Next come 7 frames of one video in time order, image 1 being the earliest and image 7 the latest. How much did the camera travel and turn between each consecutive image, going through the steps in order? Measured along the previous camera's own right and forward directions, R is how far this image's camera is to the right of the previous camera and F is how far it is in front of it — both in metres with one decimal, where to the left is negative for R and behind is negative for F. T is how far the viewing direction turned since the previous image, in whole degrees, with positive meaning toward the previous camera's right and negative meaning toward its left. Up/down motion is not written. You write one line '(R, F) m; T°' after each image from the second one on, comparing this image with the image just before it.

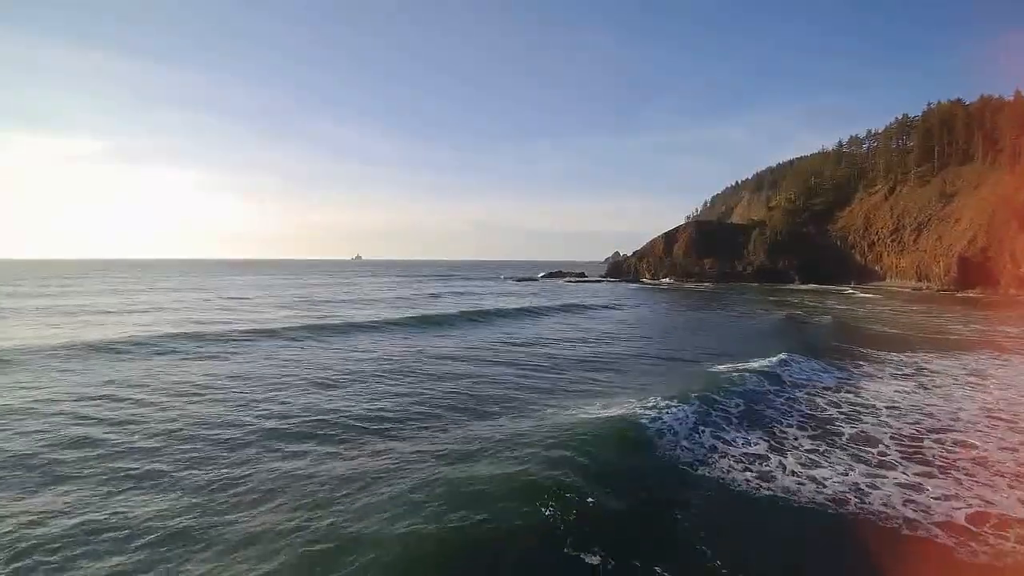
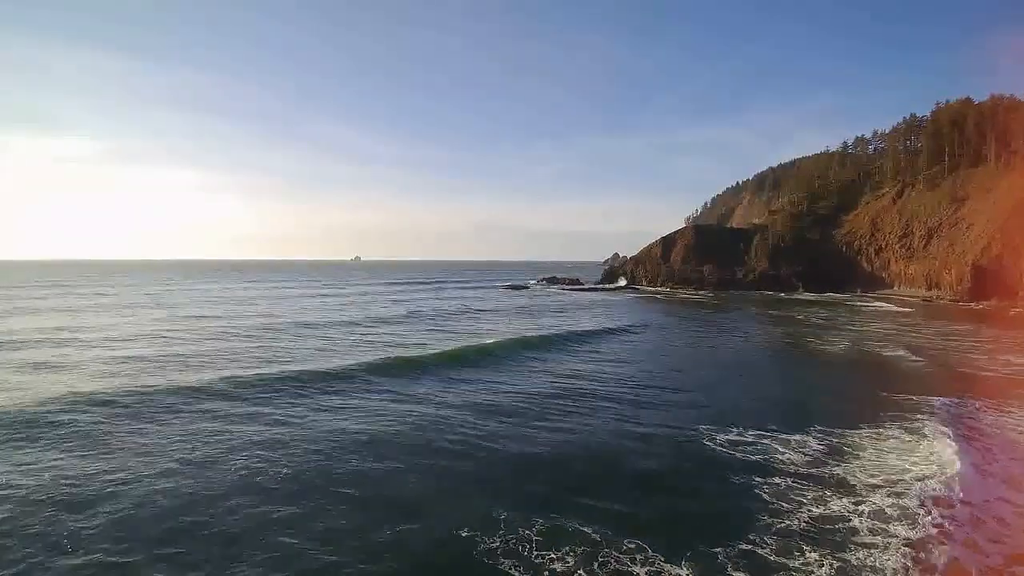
(+1.6, +3.7) m; 0°
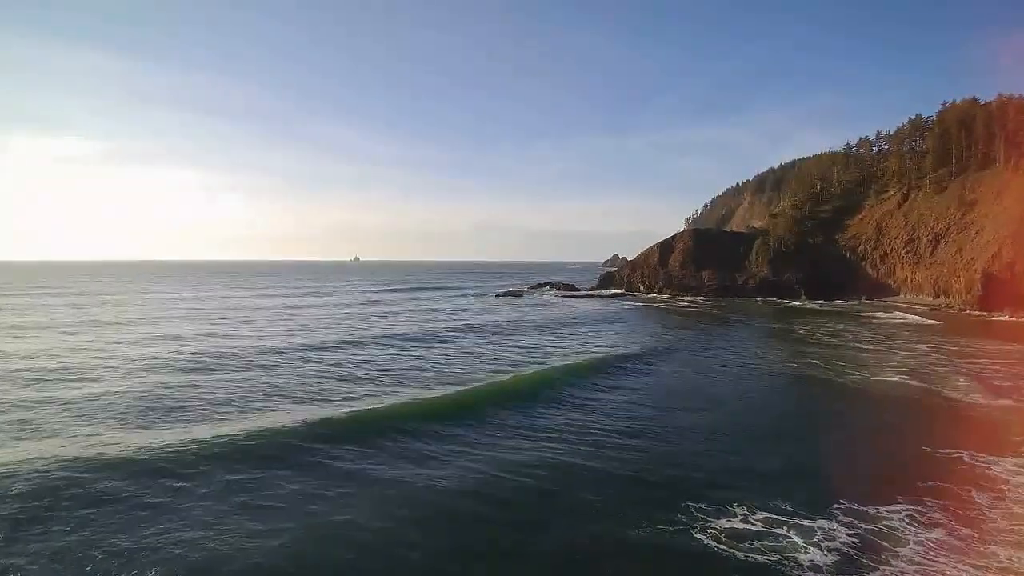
(+1.2, +2.7) m; 0°
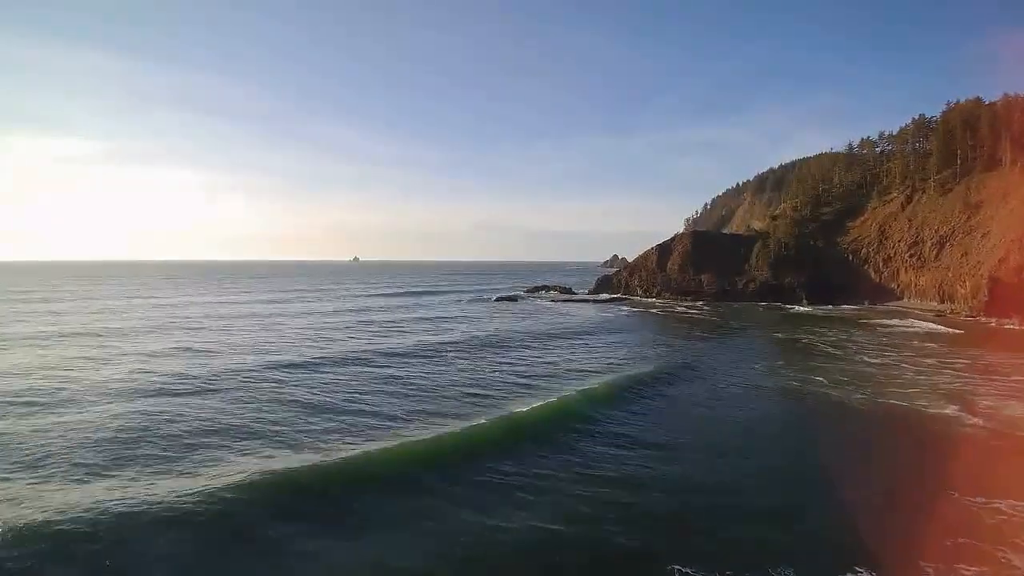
(+0.8, +1.7) m; 0°
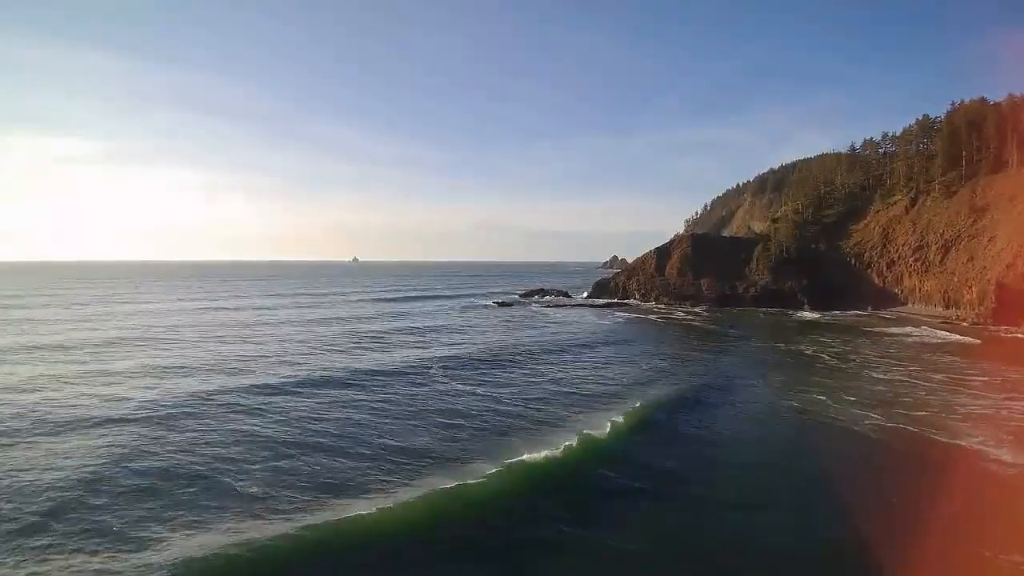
(+0.8, +1.7) m; 0°
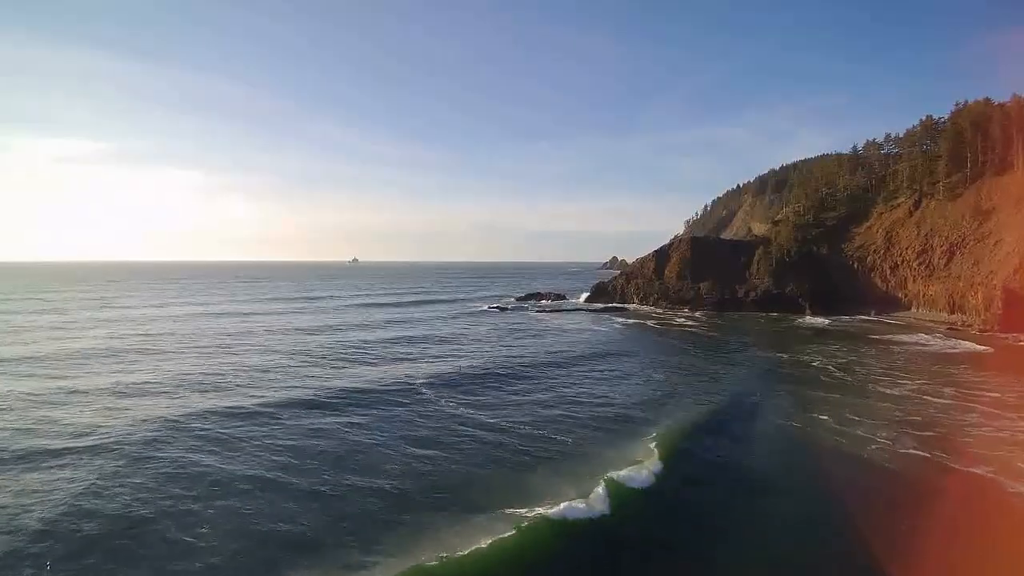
(+0.7, +1.5) m; 0°
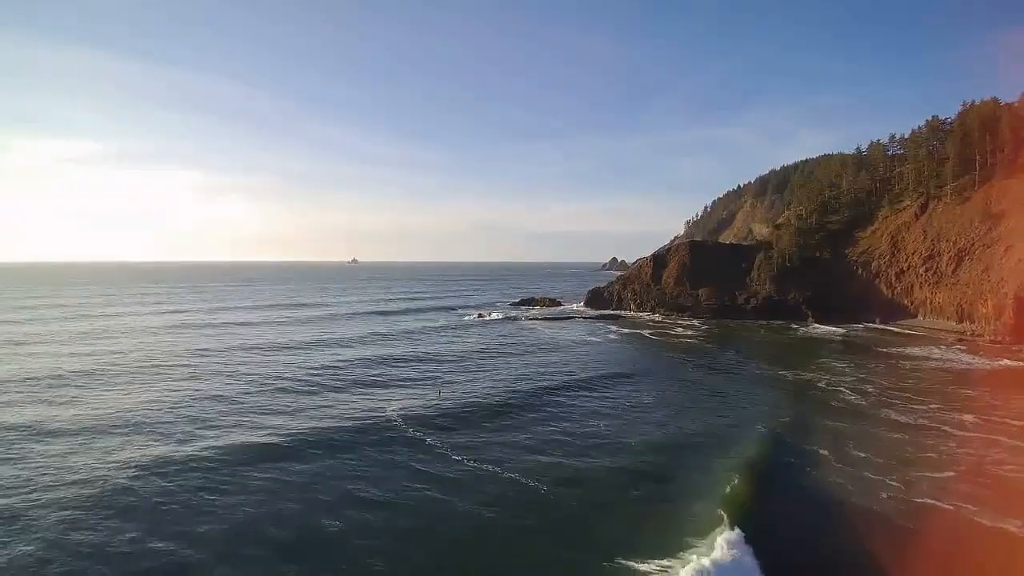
(+1.1, +2.5) m; 0°
